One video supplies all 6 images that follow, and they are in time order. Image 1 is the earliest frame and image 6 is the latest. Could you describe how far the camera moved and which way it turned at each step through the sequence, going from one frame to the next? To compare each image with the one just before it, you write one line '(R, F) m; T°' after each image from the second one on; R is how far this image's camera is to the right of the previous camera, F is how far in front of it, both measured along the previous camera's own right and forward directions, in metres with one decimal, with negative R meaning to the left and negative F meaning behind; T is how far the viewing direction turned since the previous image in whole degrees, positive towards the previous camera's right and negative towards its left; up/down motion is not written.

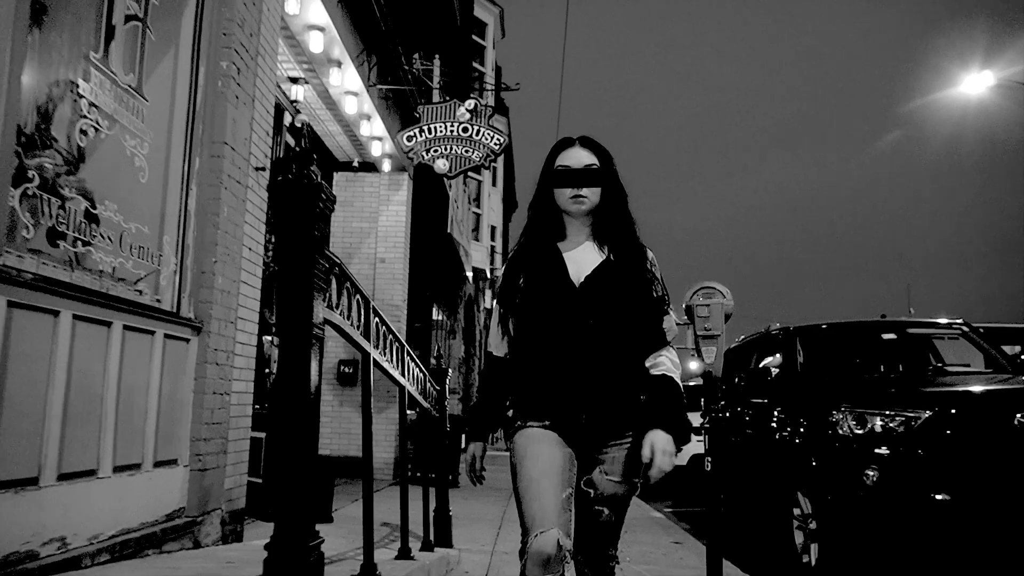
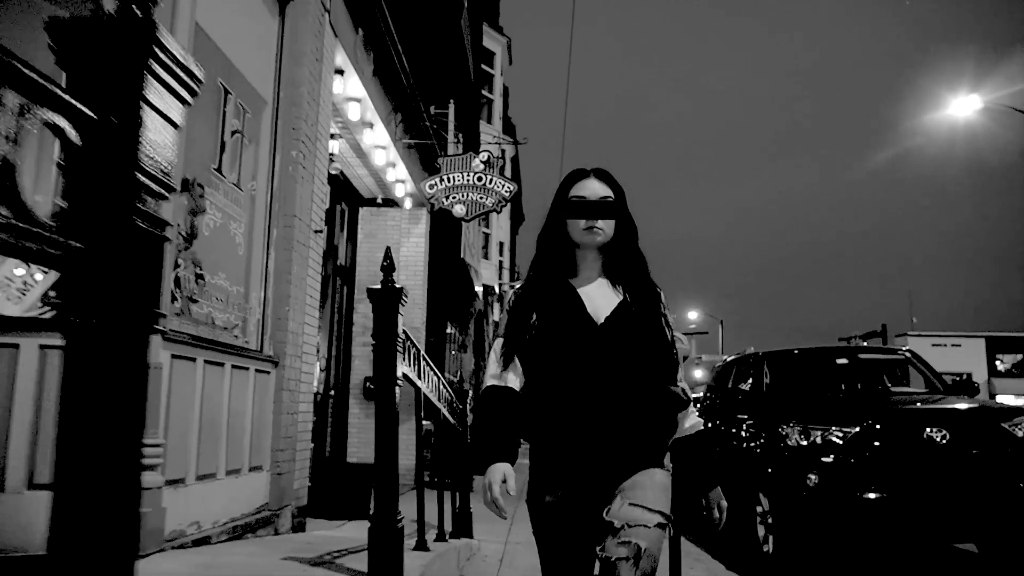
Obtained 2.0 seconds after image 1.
(0.0, -1.2) m; 0°
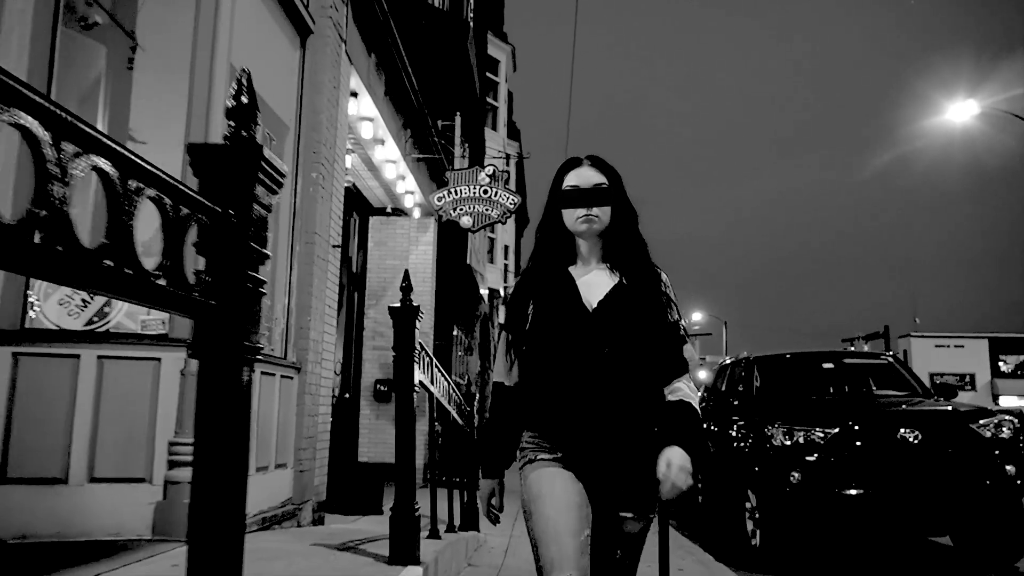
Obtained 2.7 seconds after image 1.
(0.0, -0.5) m; 0°
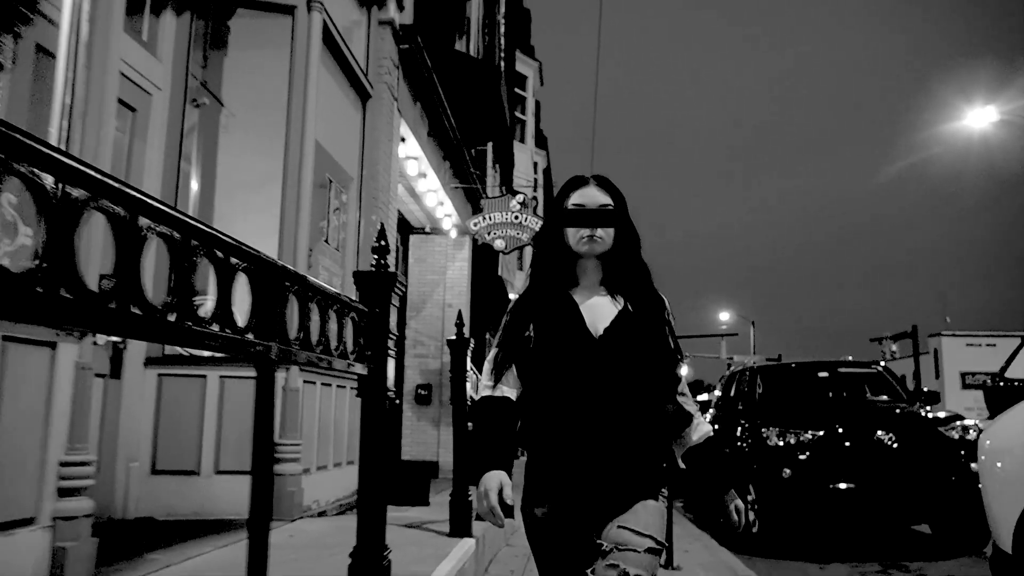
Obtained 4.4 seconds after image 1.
(0.0, -1.1) m; -2°
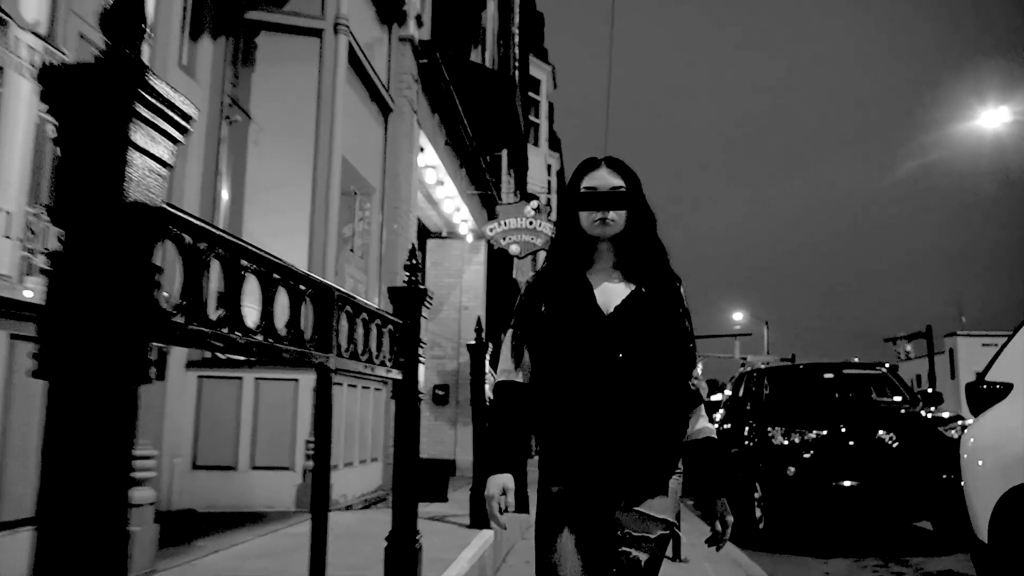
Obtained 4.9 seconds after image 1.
(0.0, -0.3) m; -1°
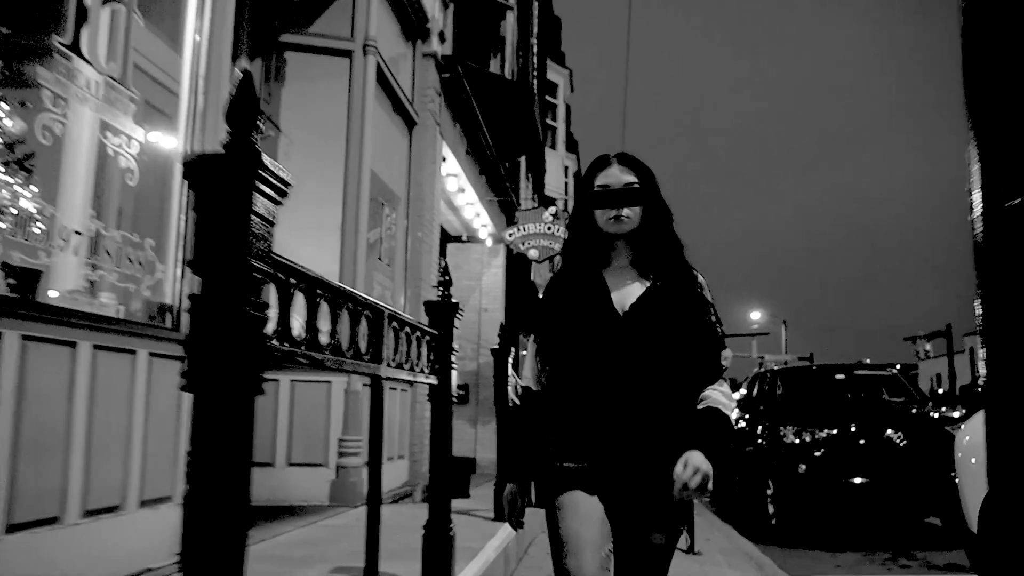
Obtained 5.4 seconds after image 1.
(0.0, -0.3) m; -1°
